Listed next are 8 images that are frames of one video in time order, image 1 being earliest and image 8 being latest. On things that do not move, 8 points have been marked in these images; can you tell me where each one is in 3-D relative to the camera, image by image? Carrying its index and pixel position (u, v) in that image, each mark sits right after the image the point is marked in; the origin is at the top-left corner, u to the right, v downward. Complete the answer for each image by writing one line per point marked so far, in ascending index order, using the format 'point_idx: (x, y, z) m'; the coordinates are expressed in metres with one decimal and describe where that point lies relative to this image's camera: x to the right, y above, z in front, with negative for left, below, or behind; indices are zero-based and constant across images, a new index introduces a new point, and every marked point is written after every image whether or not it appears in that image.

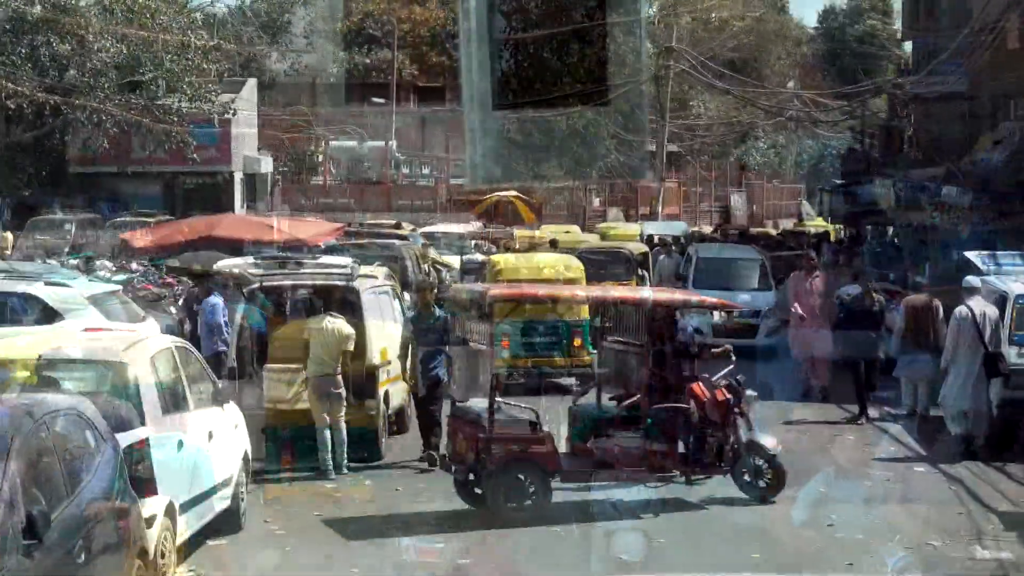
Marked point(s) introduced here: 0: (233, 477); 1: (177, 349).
0: (-1.9, -1.3, +7.8) m
1: (-2.1, -0.4, +7.4) m
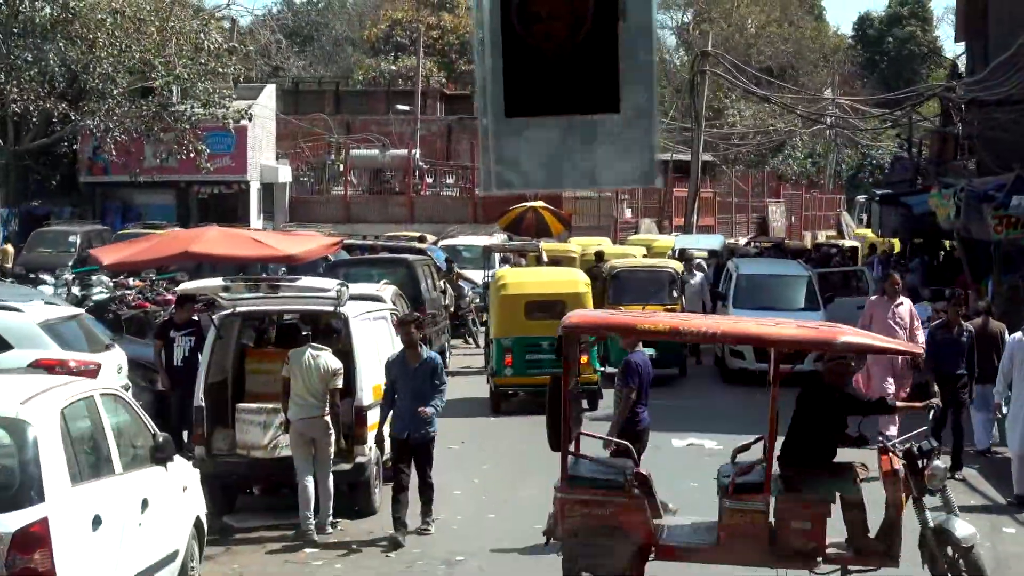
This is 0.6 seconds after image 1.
0: (-1.8, -1.4, +6.4) m
1: (-2.1, -0.6, +6.0) m
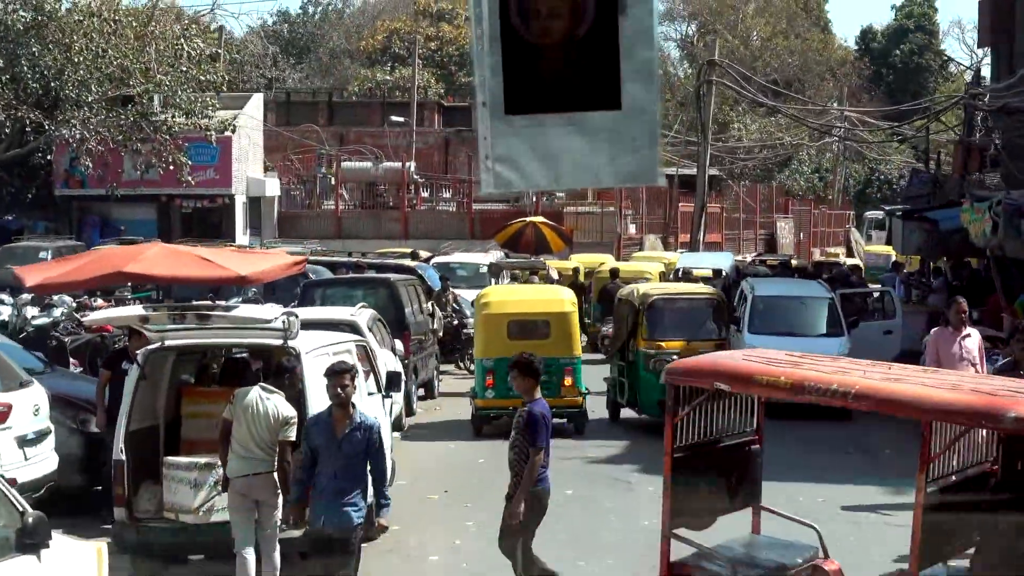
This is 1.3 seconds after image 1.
0: (-1.9, -1.6, +4.9) m
1: (-2.2, -0.7, +4.6) m
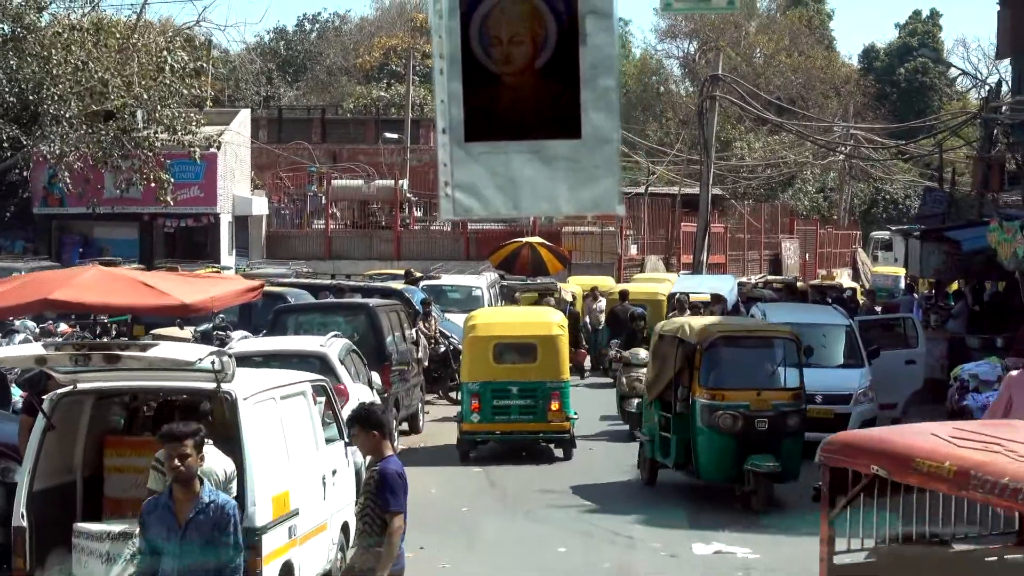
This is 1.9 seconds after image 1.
0: (-2.0, -1.7, +3.7) m
1: (-2.3, -0.8, +3.4) m
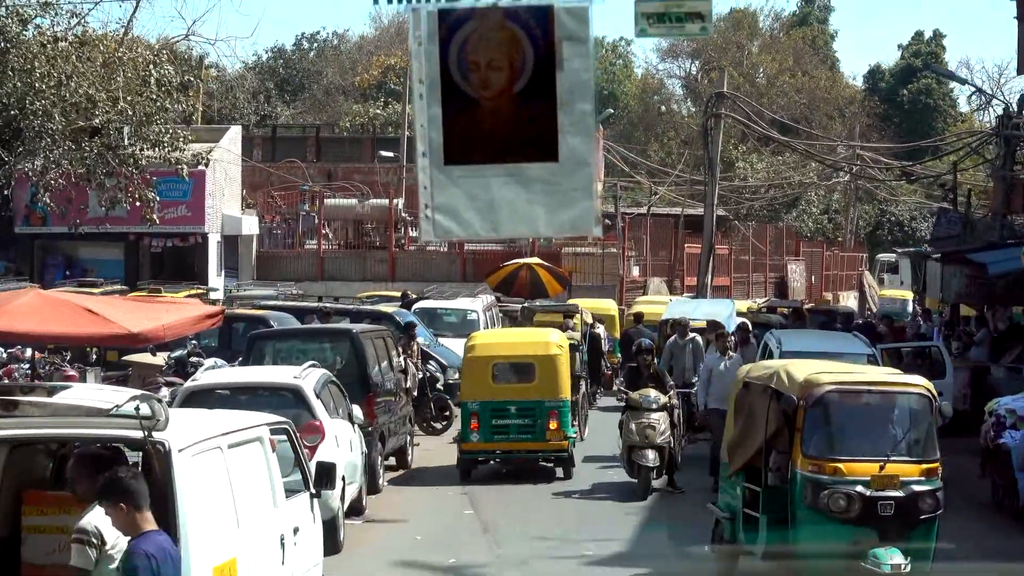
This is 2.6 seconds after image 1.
0: (-2.1, -1.8, +2.7) m
1: (-2.4, -0.9, +2.5) m
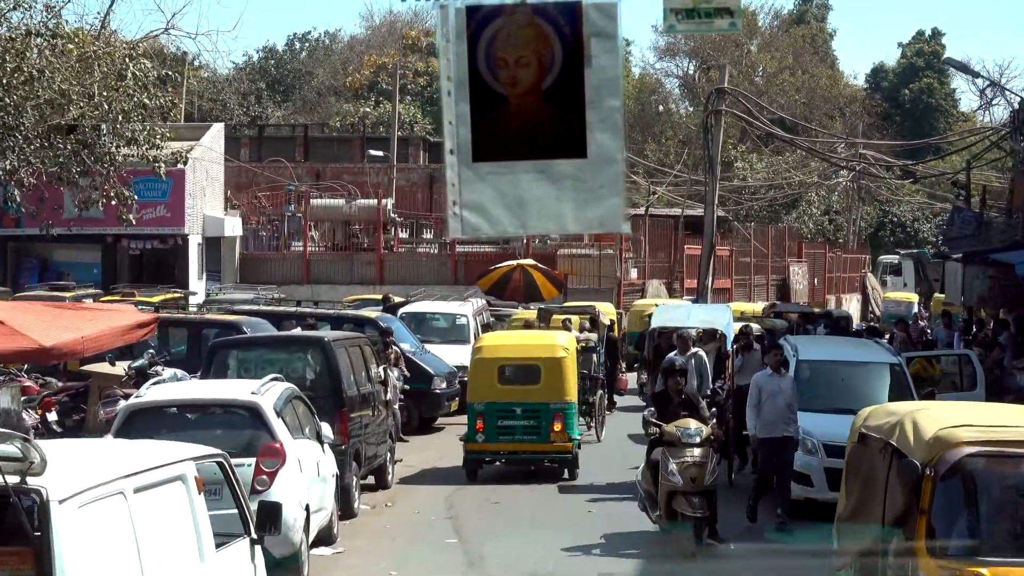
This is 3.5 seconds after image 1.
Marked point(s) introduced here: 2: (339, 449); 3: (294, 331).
0: (-2.2, -1.8, +1.6) m
1: (-2.4, -0.9, +1.4) m
2: (-1.5, -1.4, +10.0) m
3: (-1.9, -0.4, +10.4) m
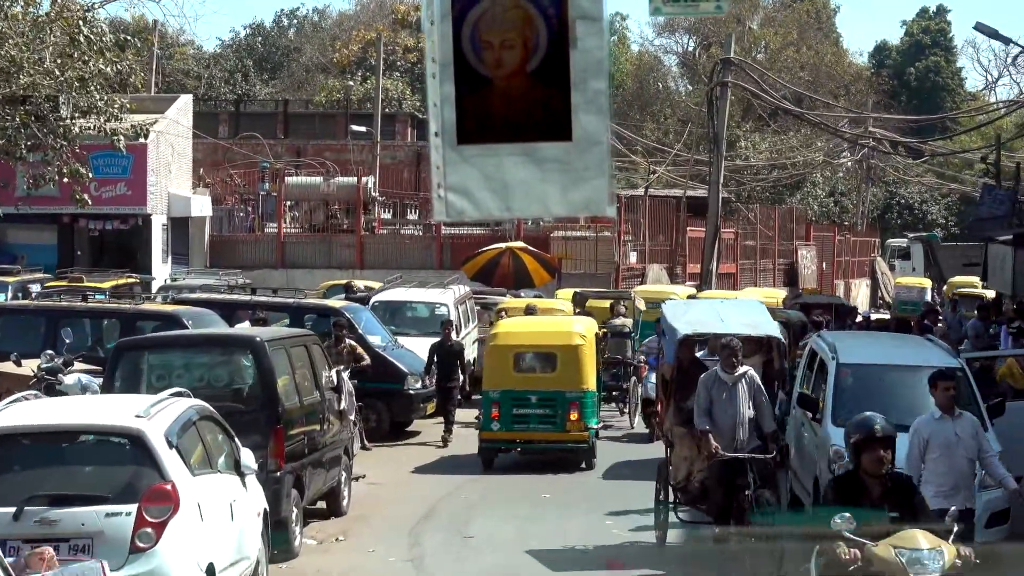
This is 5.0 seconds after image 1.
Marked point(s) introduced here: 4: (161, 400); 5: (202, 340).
0: (-2.3, -1.8, -0.3) m
1: (-2.6, -1.0, -0.6) m
2: (-1.7, -1.3, +8.0) m
3: (-2.1, -0.3, +8.4) m
4: (-1.9, -0.6, +6.4) m
5: (-2.3, -0.4, +8.4) m
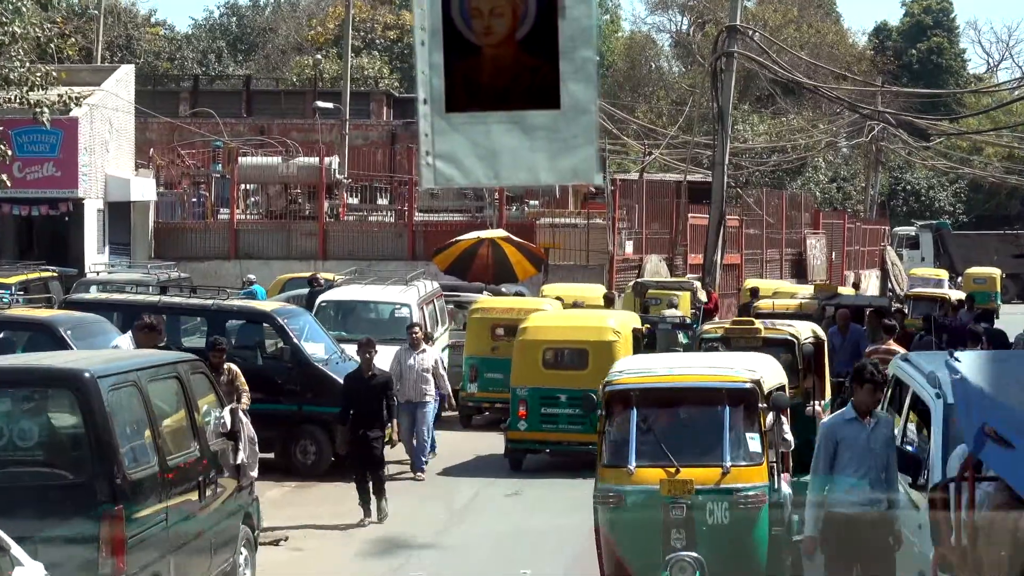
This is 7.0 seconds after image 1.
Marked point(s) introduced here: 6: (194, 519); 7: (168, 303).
0: (-2.4, -2.0, -3.1) m
1: (-2.7, -1.1, -3.4) m
2: (-1.8, -1.4, +5.2) m
3: (-2.3, -0.3, +5.6) m
4: (-2.1, -0.7, +3.6) m
5: (-2.4, -0.4, +5.6) m
6: (-1.7, -1.2, +6.4) m
7: (-3.2, -0.1, +11.1) m
